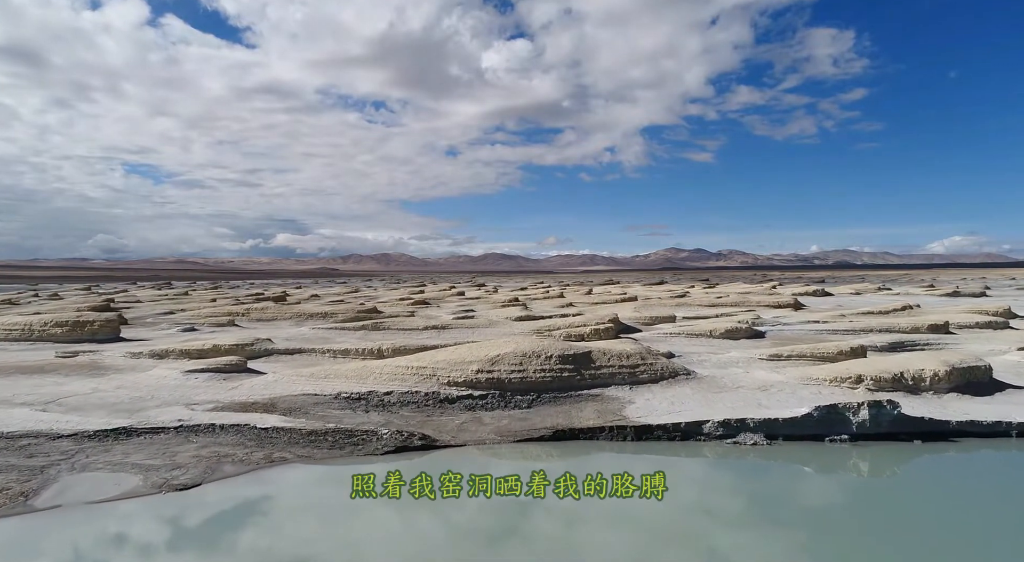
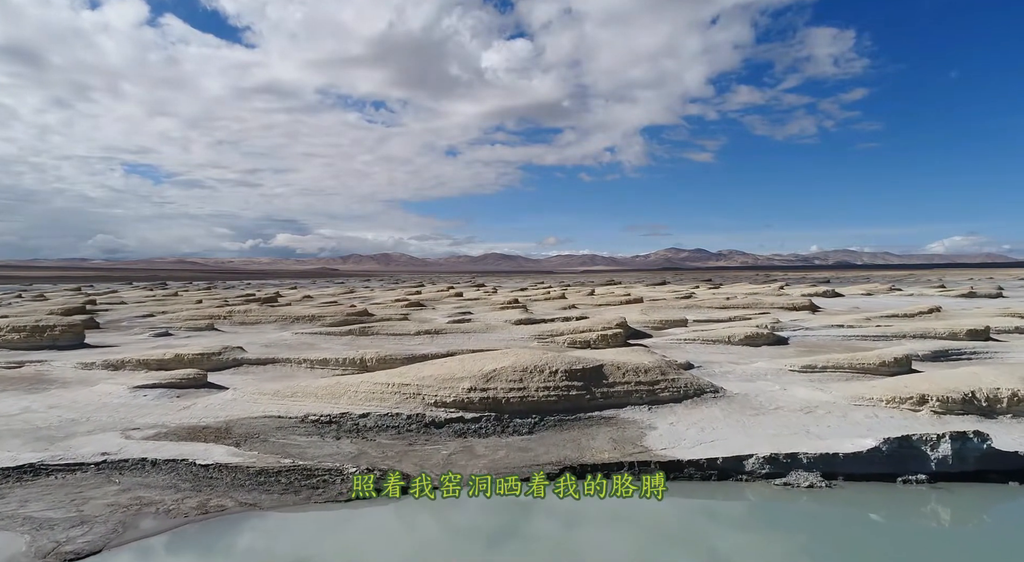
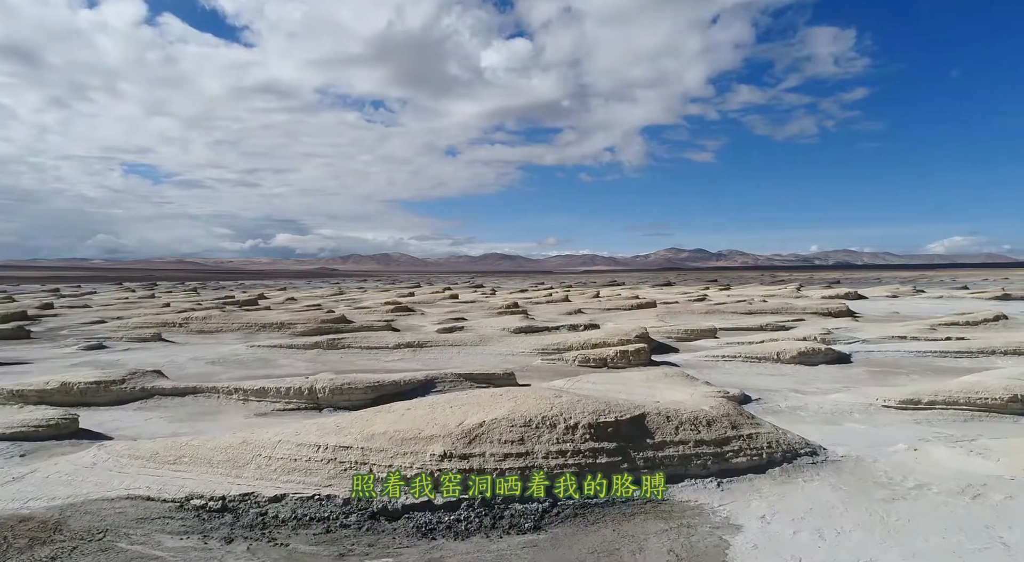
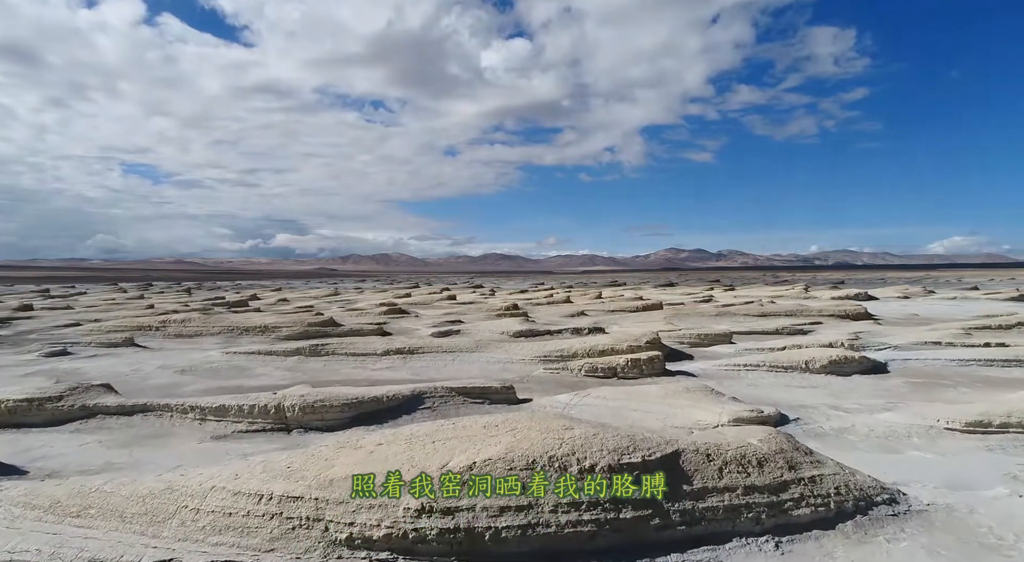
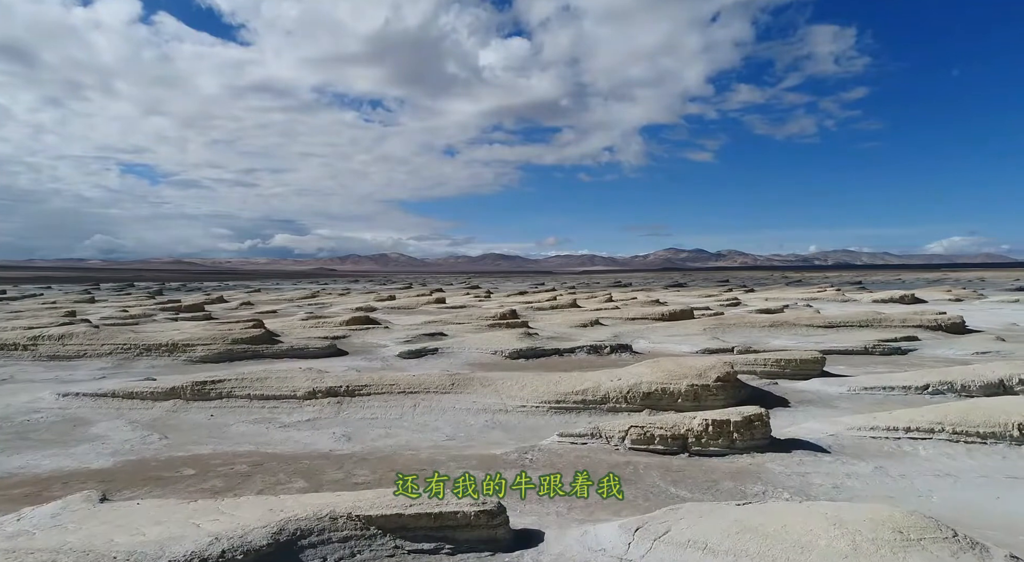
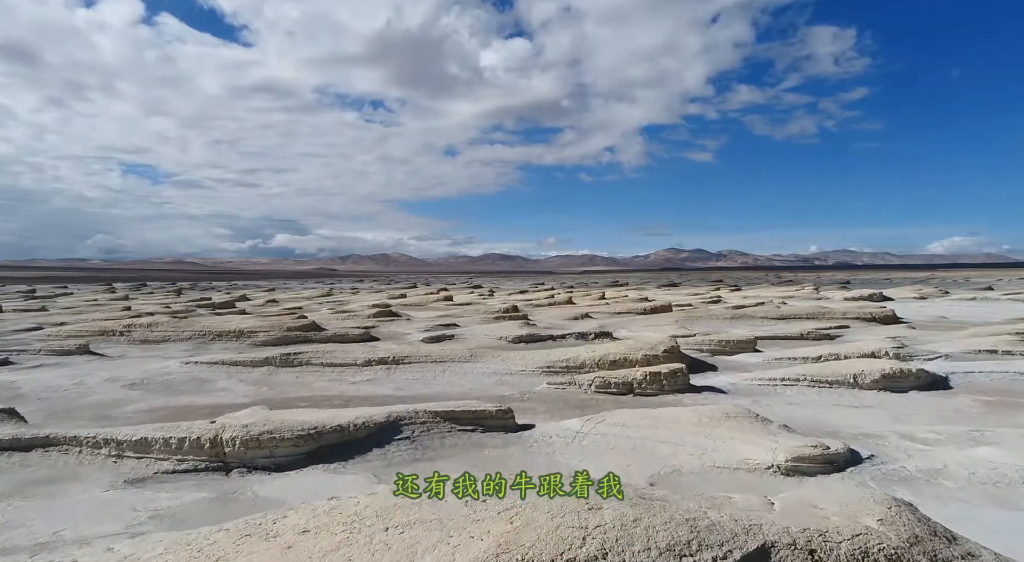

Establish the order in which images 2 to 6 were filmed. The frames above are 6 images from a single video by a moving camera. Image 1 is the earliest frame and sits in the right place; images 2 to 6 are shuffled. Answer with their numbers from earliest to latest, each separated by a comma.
2, 3, 4, 6, 5
